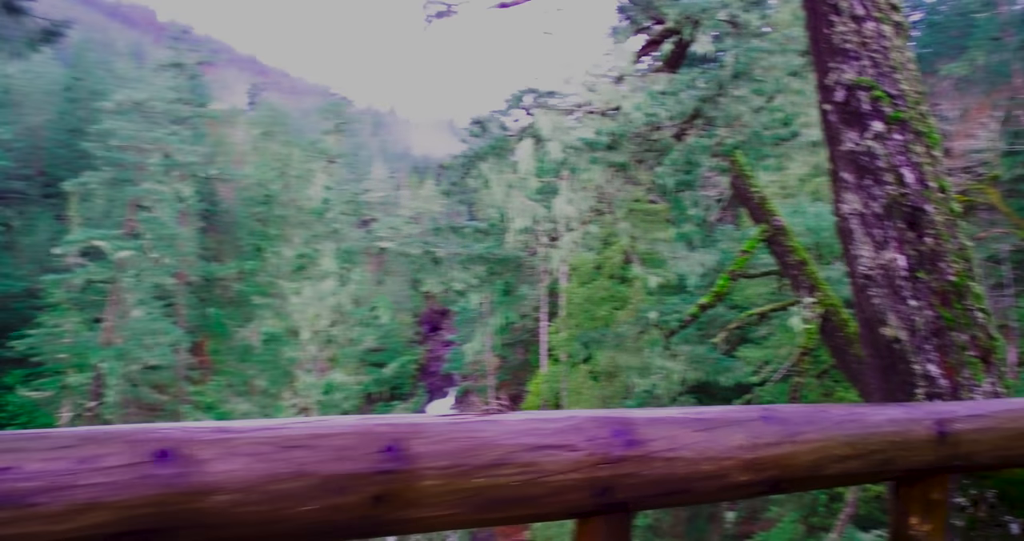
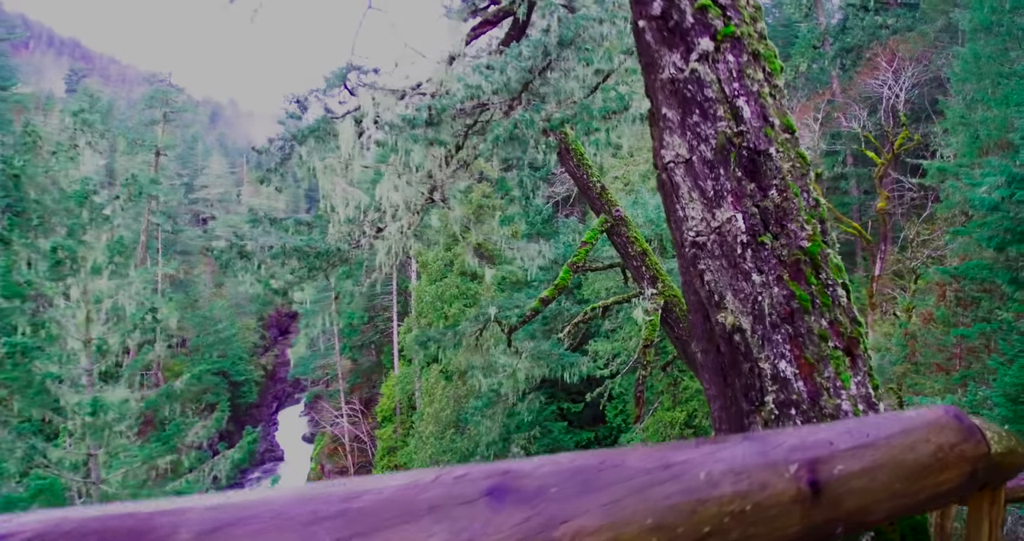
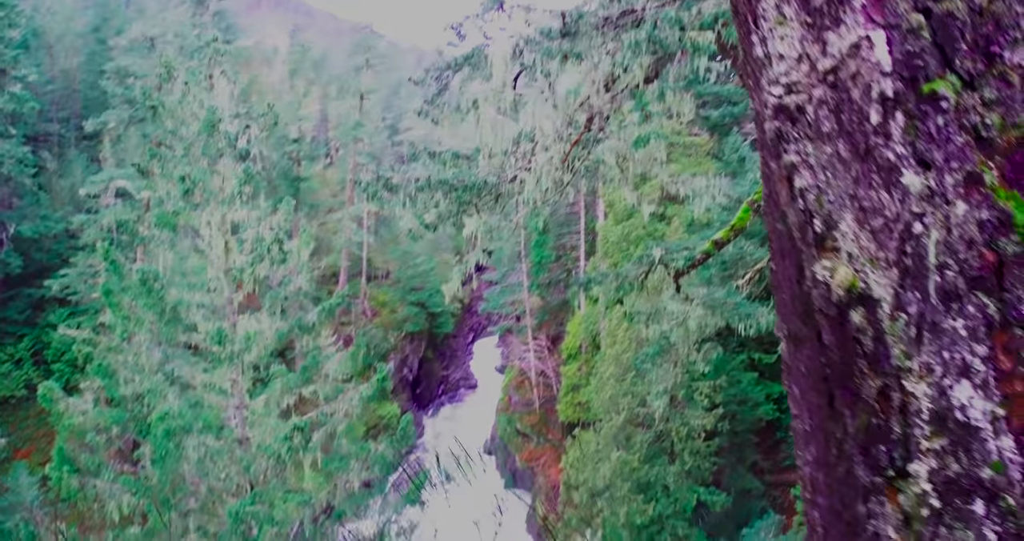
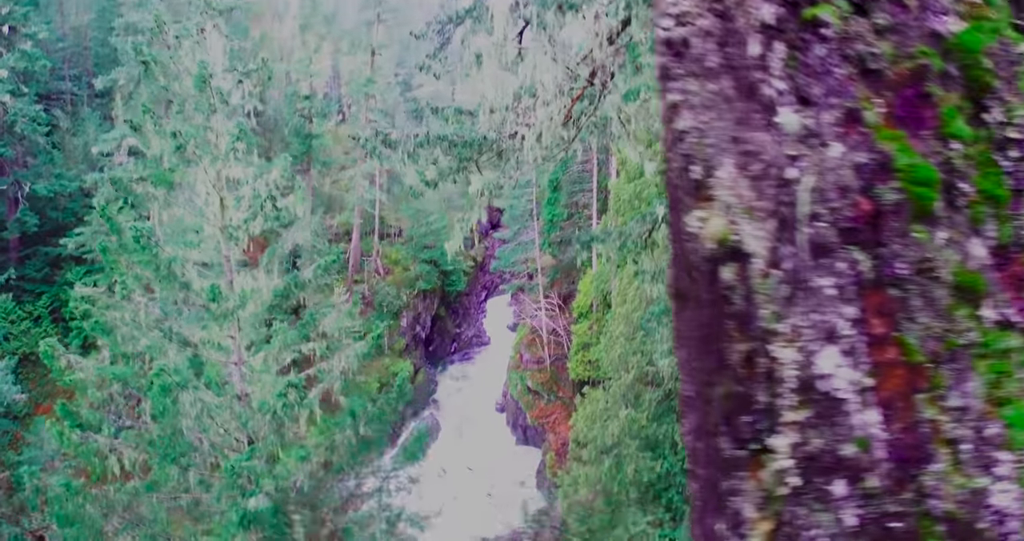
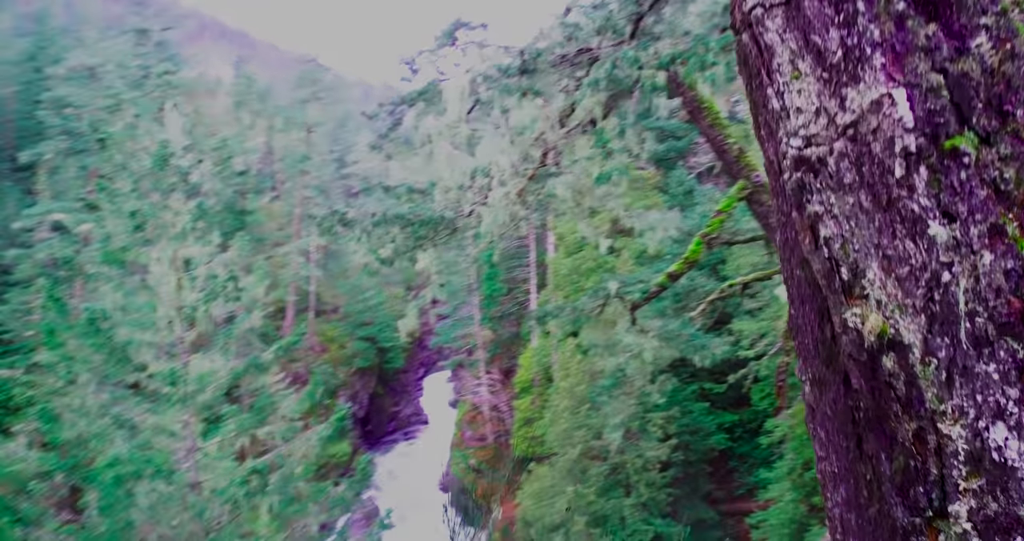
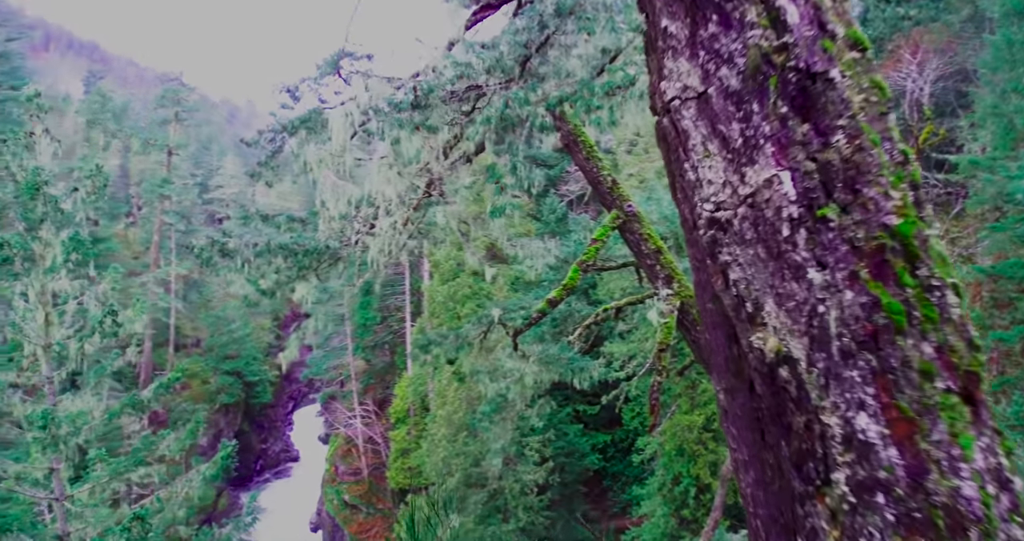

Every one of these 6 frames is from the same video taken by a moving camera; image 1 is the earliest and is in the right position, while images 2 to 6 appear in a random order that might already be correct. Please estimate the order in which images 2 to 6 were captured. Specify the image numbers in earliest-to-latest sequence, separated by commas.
2, 6, 5, 3, 4
